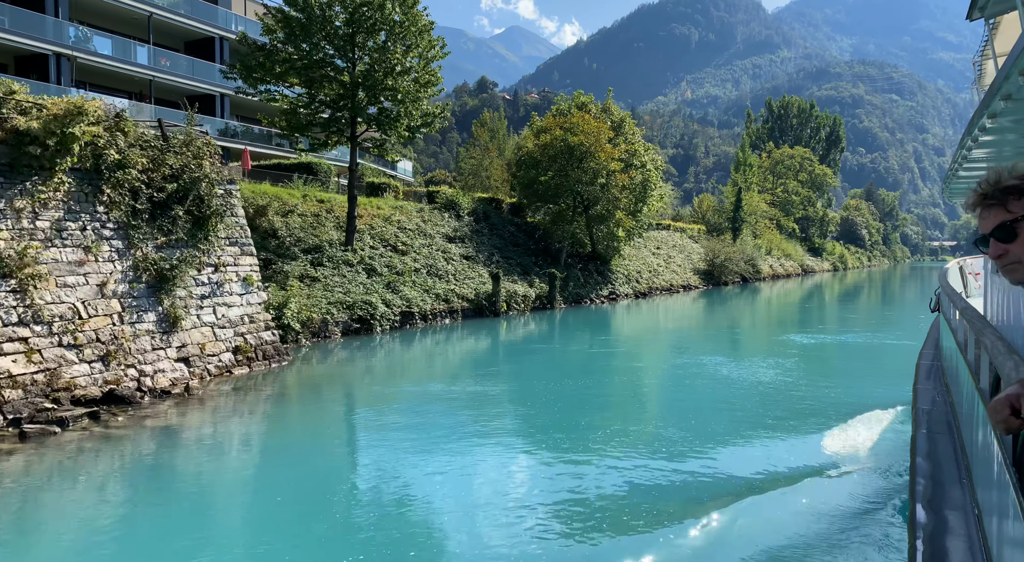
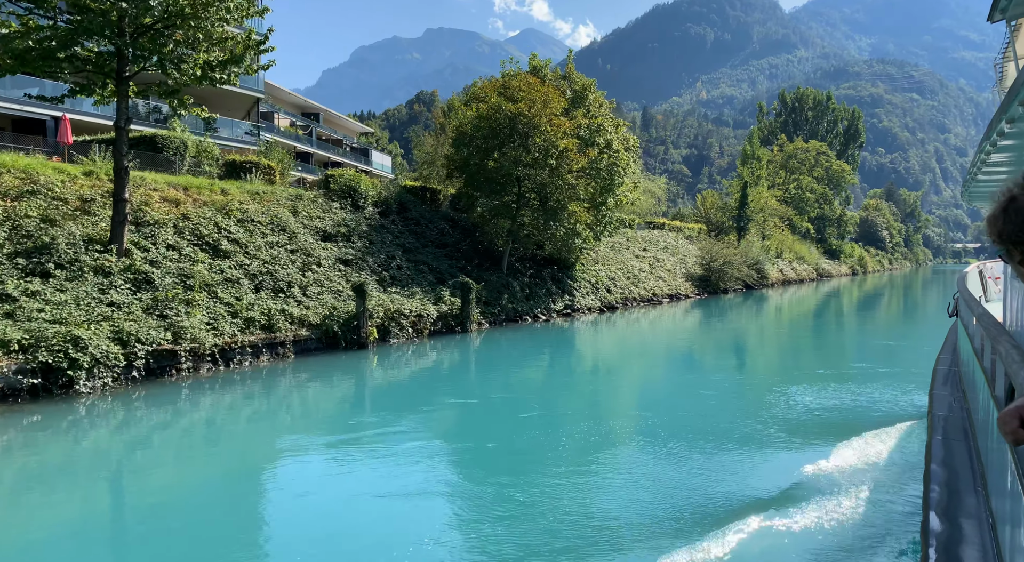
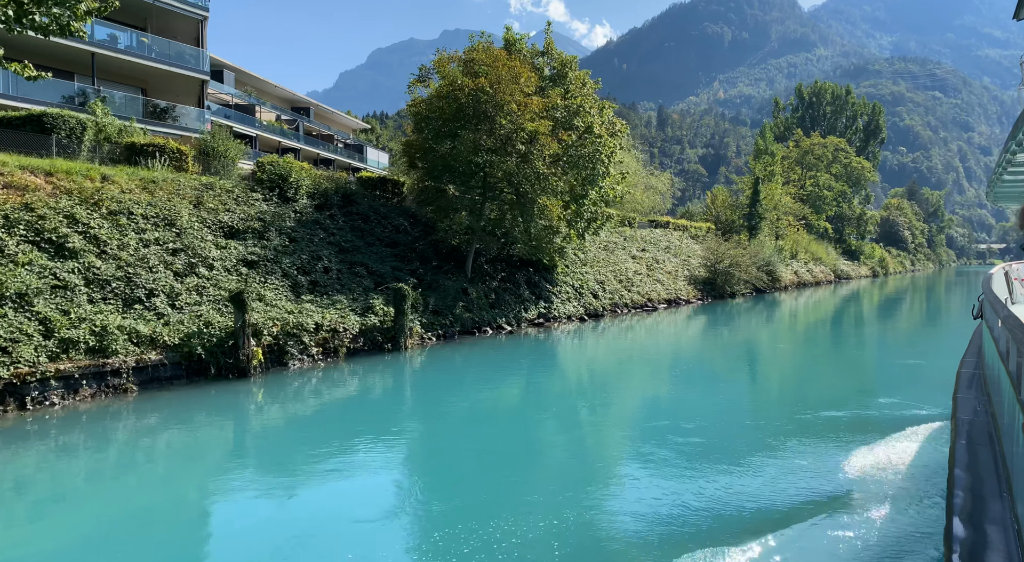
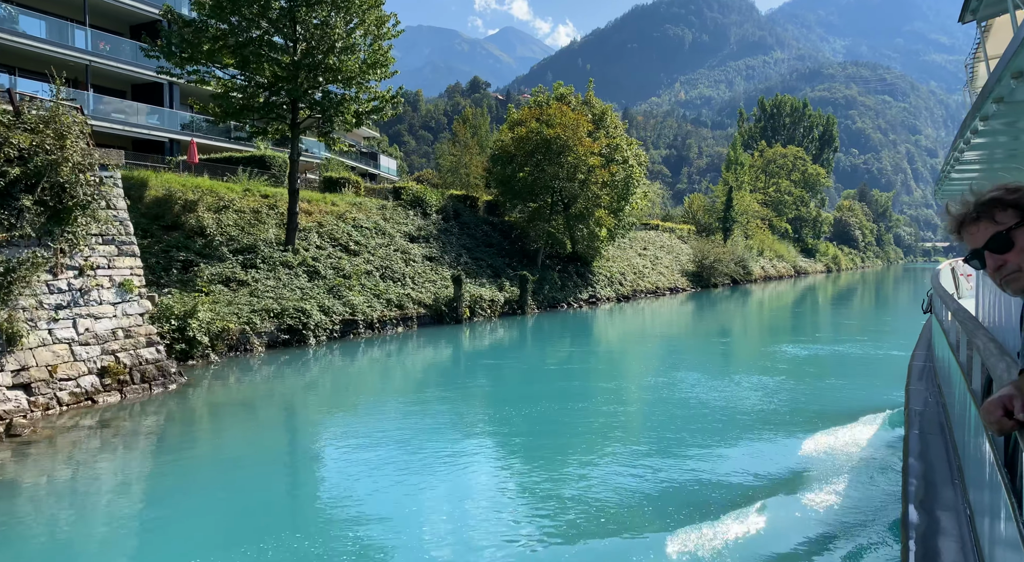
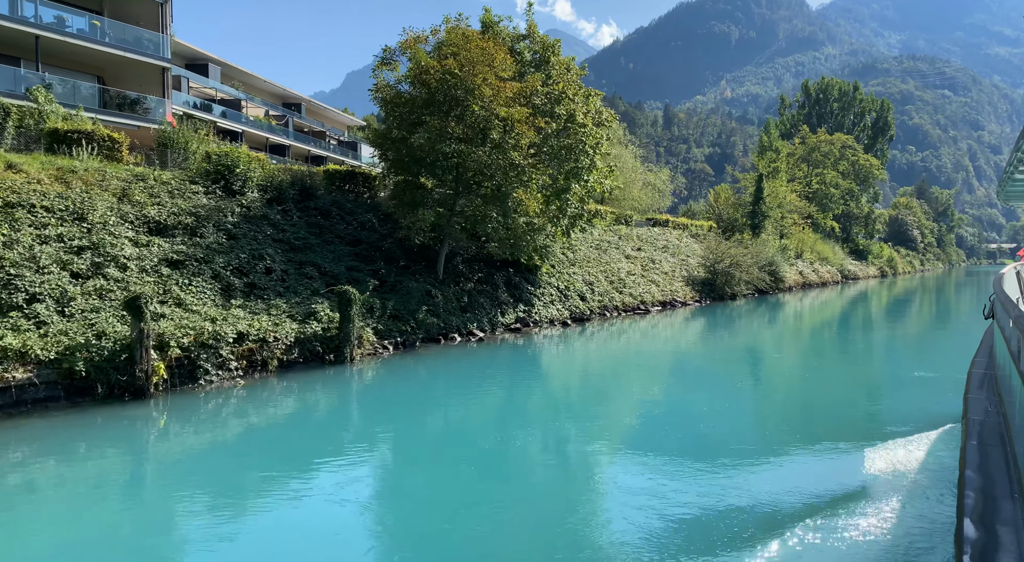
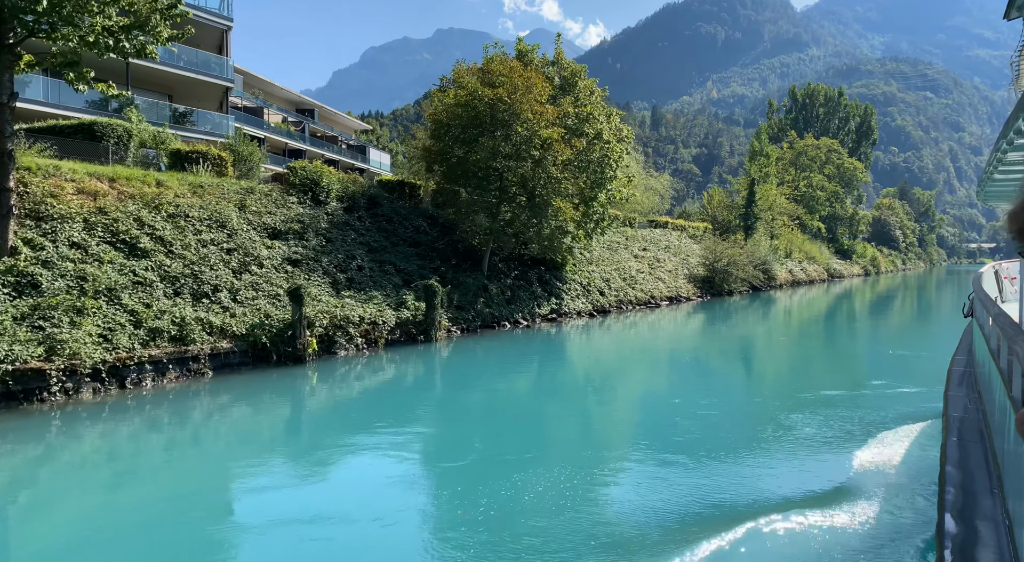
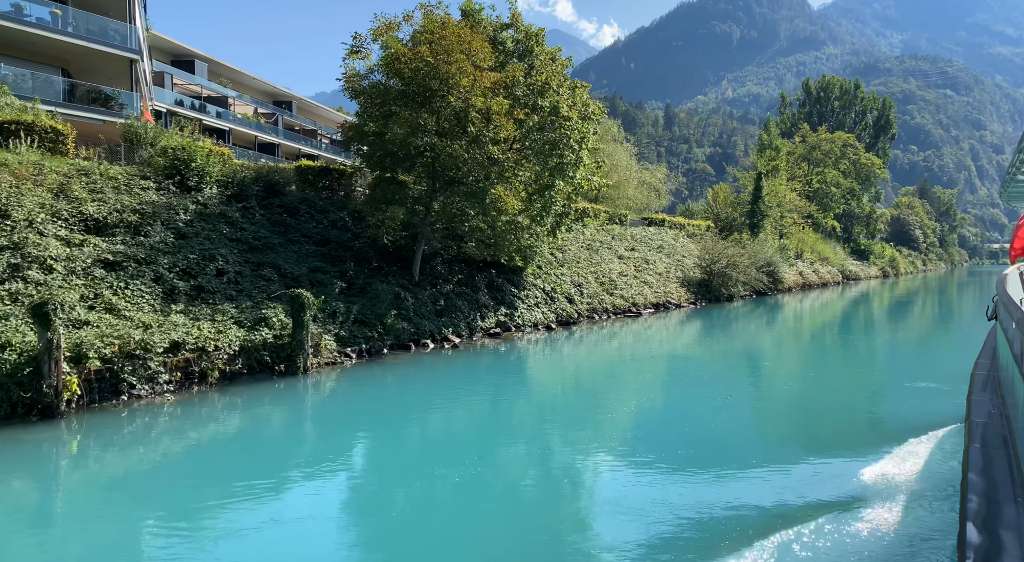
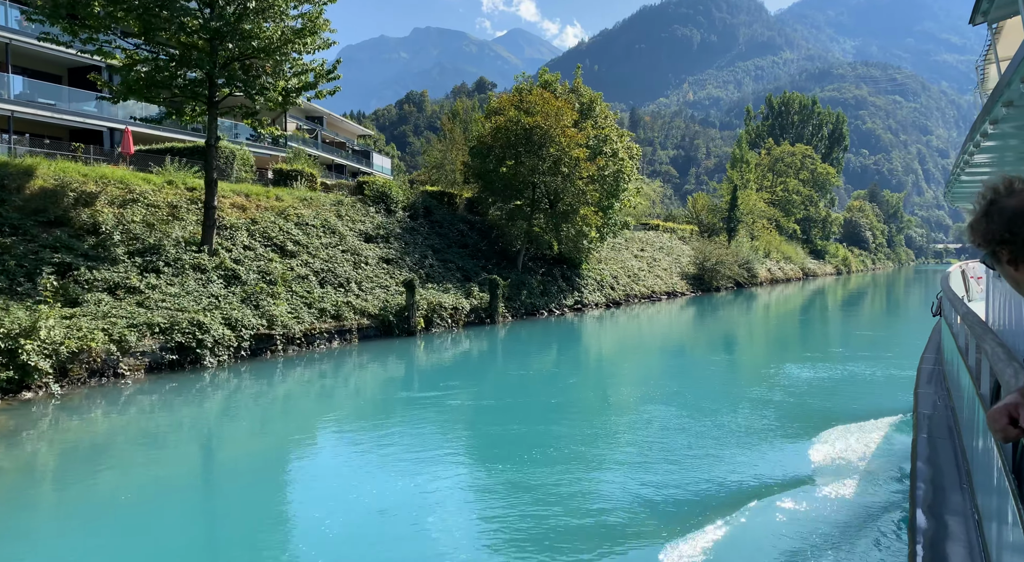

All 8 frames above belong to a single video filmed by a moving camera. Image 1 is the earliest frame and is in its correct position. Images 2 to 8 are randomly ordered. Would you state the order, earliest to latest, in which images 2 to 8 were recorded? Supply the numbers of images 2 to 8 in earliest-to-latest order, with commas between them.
4, 8, 2, 6, 3, 5, 7
